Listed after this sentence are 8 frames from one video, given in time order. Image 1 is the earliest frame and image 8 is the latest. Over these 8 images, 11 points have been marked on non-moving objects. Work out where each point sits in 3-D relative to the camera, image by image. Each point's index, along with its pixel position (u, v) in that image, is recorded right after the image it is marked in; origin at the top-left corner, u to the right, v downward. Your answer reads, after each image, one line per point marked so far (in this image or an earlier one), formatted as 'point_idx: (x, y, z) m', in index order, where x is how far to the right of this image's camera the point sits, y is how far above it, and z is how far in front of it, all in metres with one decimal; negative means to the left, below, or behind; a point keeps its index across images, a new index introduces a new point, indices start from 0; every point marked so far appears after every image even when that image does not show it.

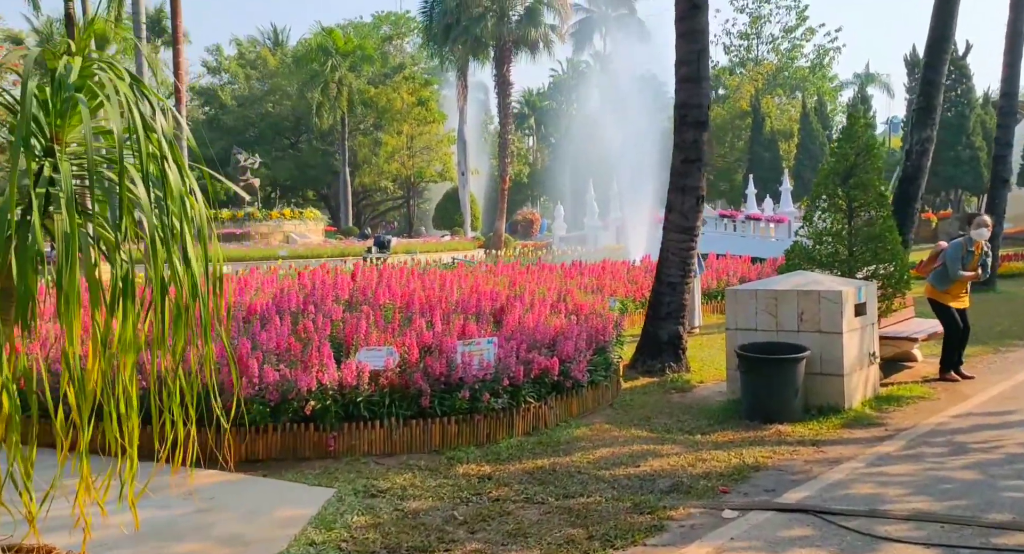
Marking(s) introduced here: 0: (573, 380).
0: (+0.4, -0.7, +8.0) m
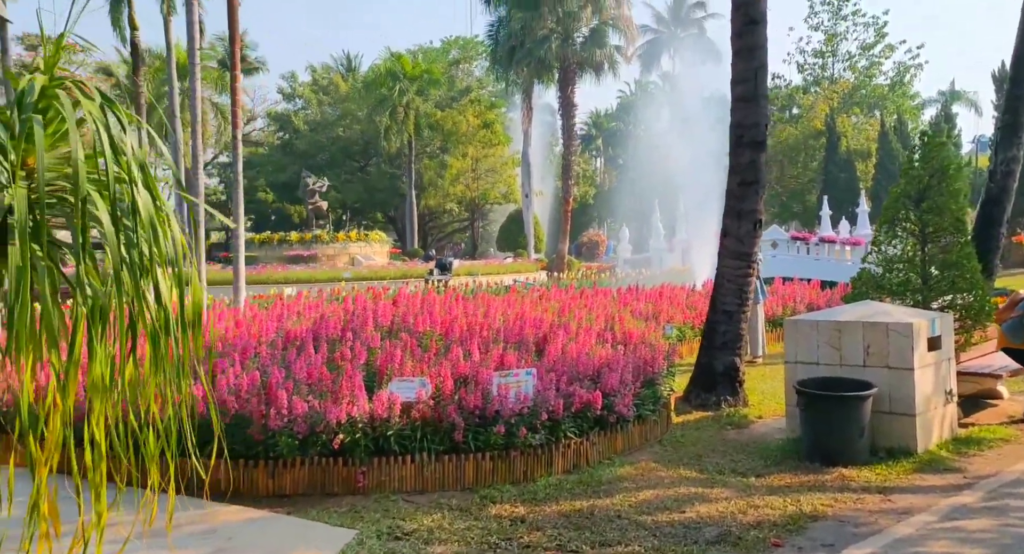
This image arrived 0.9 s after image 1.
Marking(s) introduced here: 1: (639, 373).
0: (+0.7, -0.9, +7.5) m
1: (+0.9, -0.7, +8.0) m
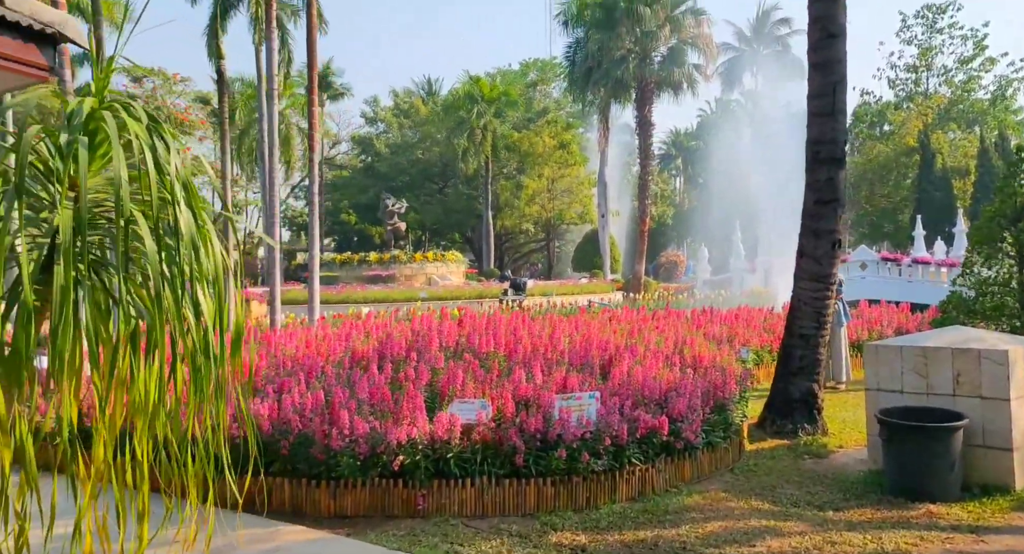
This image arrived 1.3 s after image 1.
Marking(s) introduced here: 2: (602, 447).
0: (+1.1, -1.1, +7.2) m
1: (+1.4, -0.8, +7.7) m
2: (+0.6, -1.0, +6.9) m
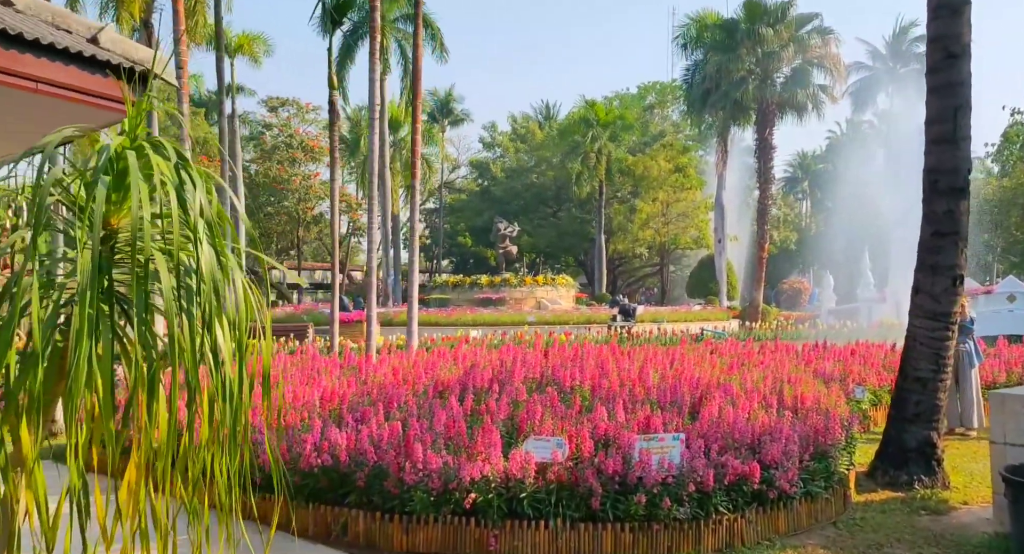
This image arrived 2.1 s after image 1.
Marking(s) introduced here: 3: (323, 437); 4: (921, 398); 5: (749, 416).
0: (+1.6, -1.3, +6.7) m
1: (+1.9, -1.1, +7.1) m
2: (+1.0, -1.2, +6.4) m
3: (-1.2, -1.0, +6.9) m
4: (+2.8, -0.8, +7.7) m
5: (+1.5, -0.9, +7.1) m
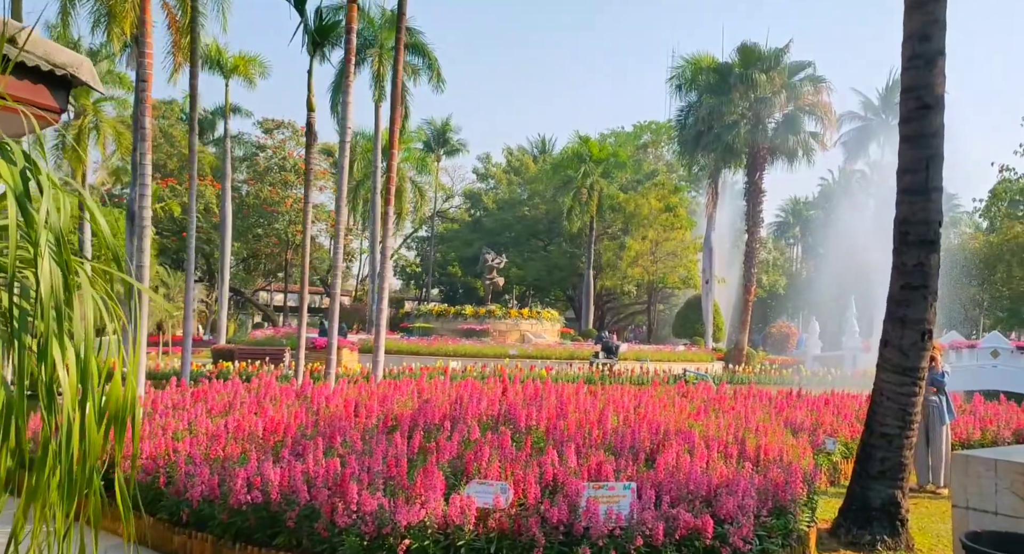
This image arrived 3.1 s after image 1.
0: (+1.3, -1.5, +6.4) m
1: (+1.6, -1.3, +6.8) m
2: (+0.7, -1.5, +6.1) m
3: (-1.5, -1.1, +6.6) m
4: (+2.5, -1.2, +7.4) m
5: (+1.2, -1.2, +6.9) m
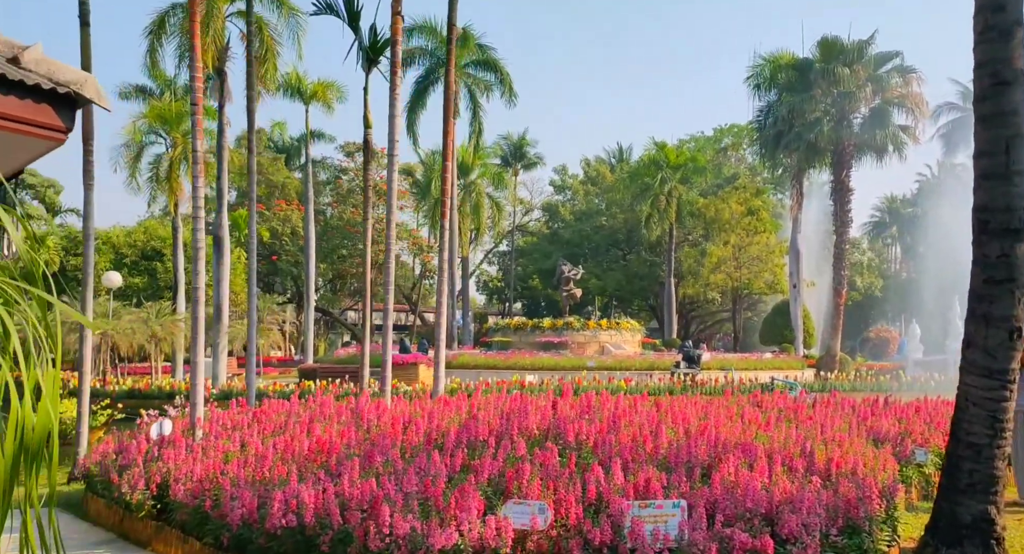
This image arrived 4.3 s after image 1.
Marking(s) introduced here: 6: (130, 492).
0: (+1.5, -1.5, +5.8) m
1: (+1.8, -1.3, +6.2) m
2: (+0.9, -1.5, +5.6) m
3: (-1.3, -1.2, +6.2) m
4: (+2.8, -1.1, +6.8) m
5: (+1.5, -1.1, +6.3) m
6: (-2.5, -1.5, +7.5) m
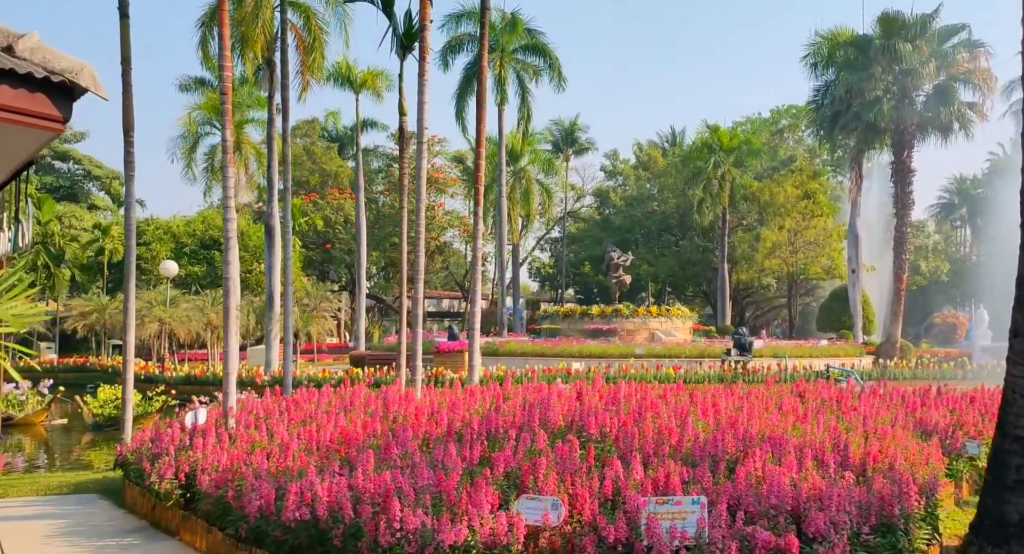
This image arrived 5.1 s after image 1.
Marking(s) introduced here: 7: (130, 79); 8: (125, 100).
0: (+1.5, -1.4, +5.5) m
1: (+1.9, -1.2, +5.9) m
2: (+0.9, -1.4, +5.3) m
3: (-1.2, -1.1, +6.1) m
4: (+2.9, -1.0, +6.4) m
5: (+1.5, -1.1, +6.0) m
6: (-2.4, -1.4, +7.4) m
7: (-3.6, +1.9, +10.5) m
8: (-3.6, +1.7, +10.4) m
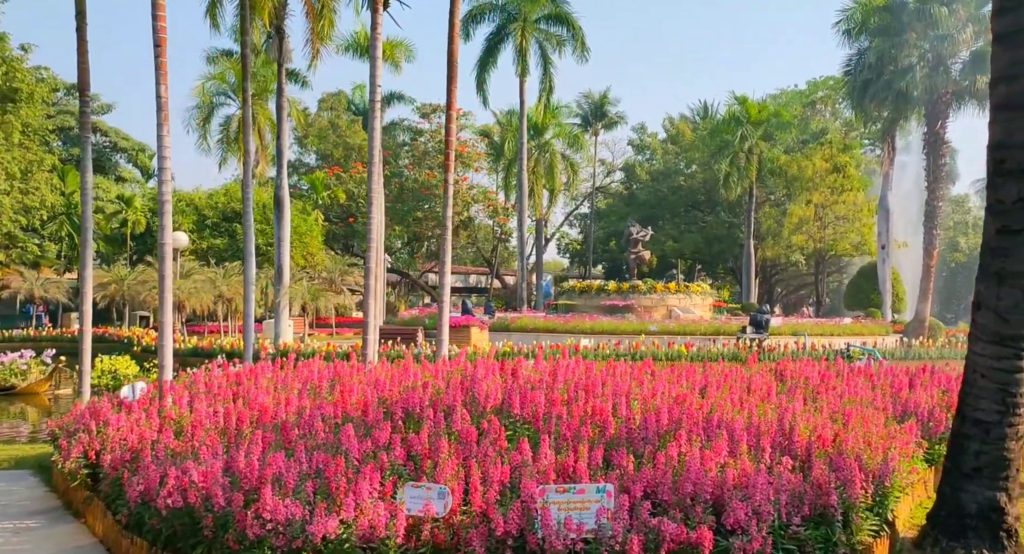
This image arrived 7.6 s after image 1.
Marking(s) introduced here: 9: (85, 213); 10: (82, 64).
0: (+1.0, -1.3, +4.9) m
1: (+1.4, -1.1, +5.3) m
2: (+0.4, -1.2, +4.8) m
3: (-1.7, -1.0, +5.6) m
4: (+2.4, -0.9, +5.8) m
5: (+1.0, -0.9, +5.4) m
6: (-2.8, -1.2, +7.0) m
7: (-3.9, +2.2, +10.1) m
8: (-3.9, +2.0, +10.0) m
9: (-4.0, +0.6, +10.3) m
10: (-3.9, +1.9, +10.1) m
